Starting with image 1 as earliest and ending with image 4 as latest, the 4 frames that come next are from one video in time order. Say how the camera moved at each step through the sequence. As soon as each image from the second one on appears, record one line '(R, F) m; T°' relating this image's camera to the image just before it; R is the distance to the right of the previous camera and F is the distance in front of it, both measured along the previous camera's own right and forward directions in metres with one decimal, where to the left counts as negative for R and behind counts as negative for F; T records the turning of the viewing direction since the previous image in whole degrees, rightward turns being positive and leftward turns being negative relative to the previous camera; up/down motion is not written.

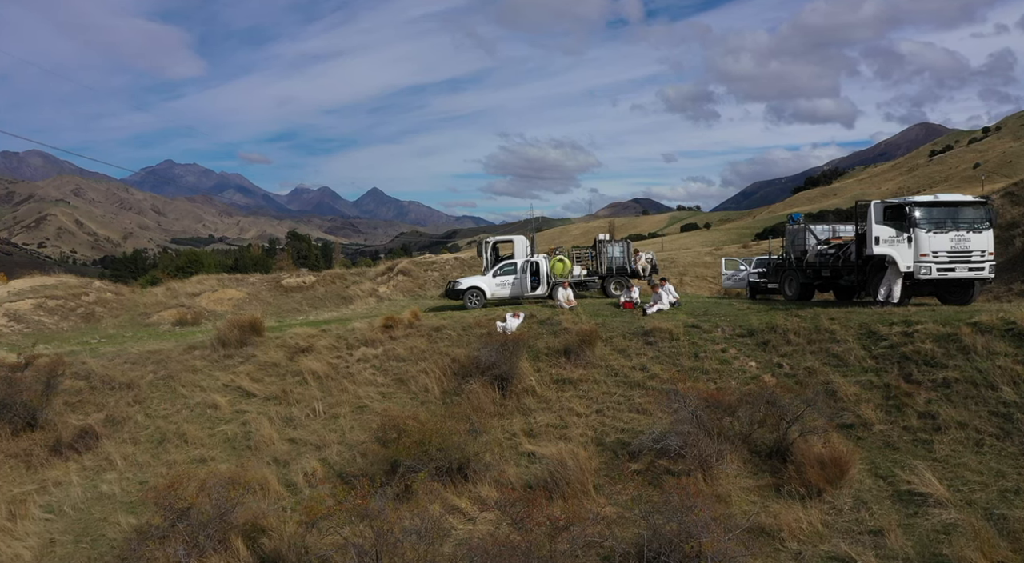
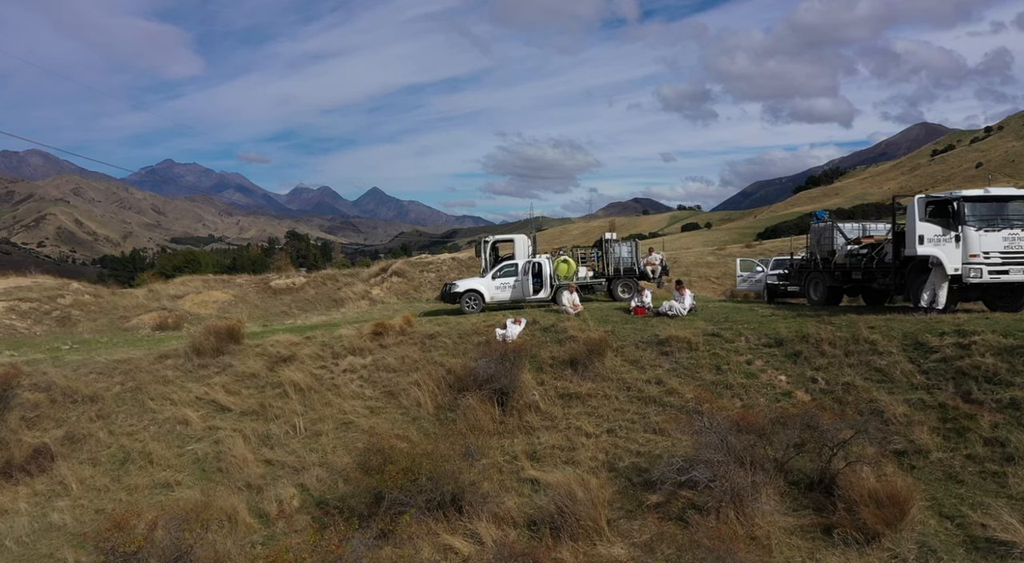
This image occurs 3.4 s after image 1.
(0.0, +1.3) m; 0°
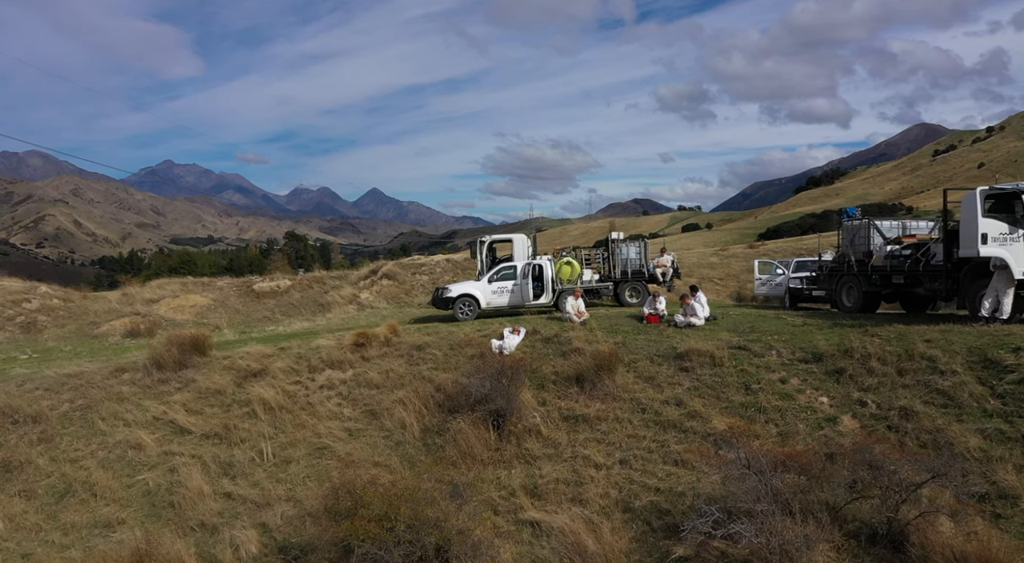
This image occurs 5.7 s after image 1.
(0.0, +1.5) m; 0°
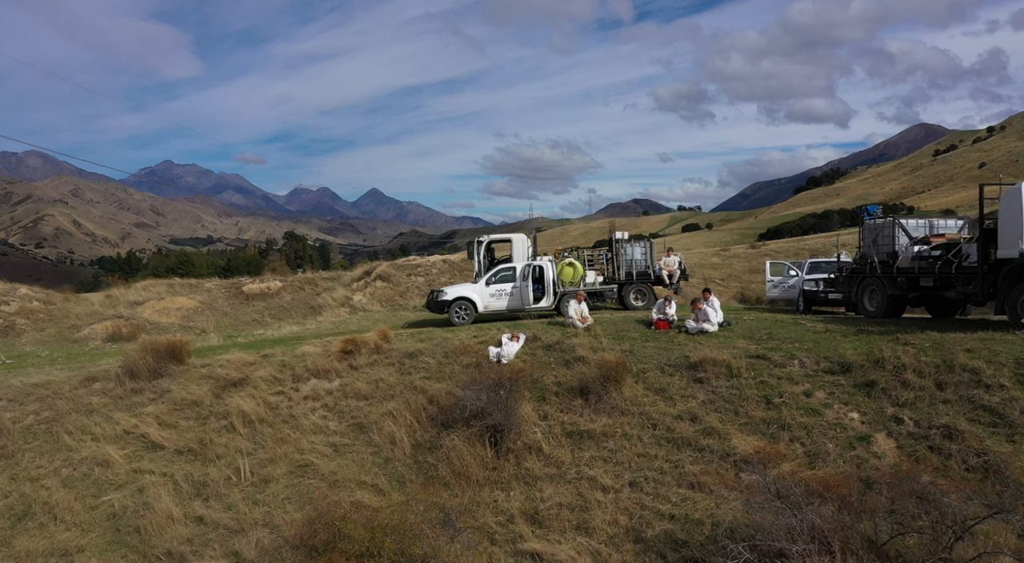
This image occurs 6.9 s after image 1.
(0.0, +0.9) m; 0°
